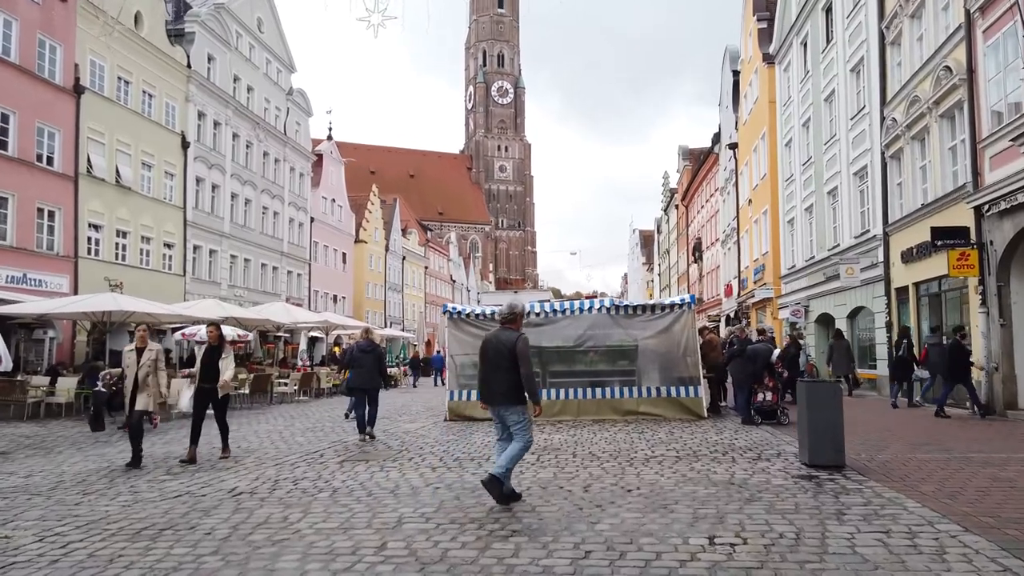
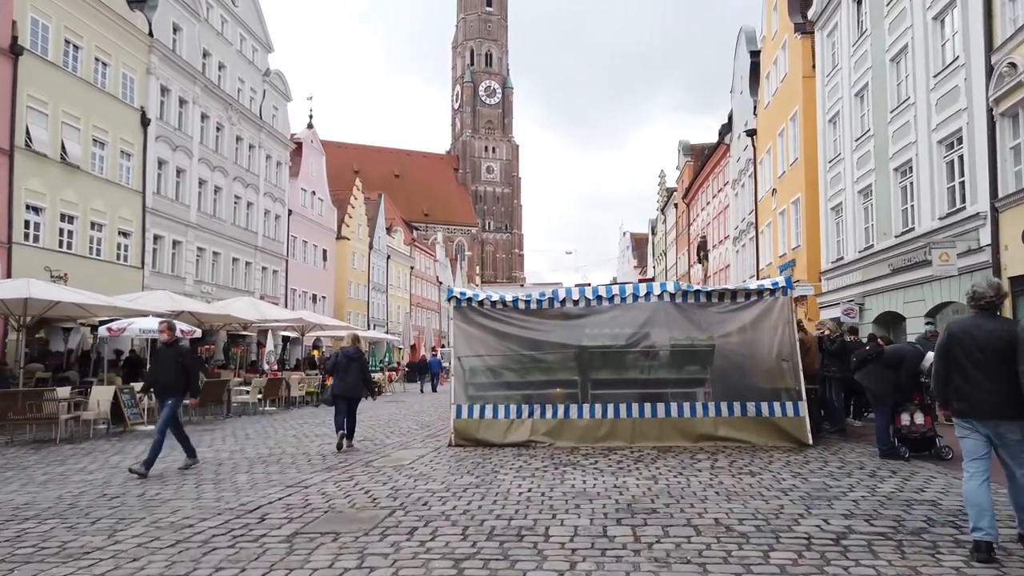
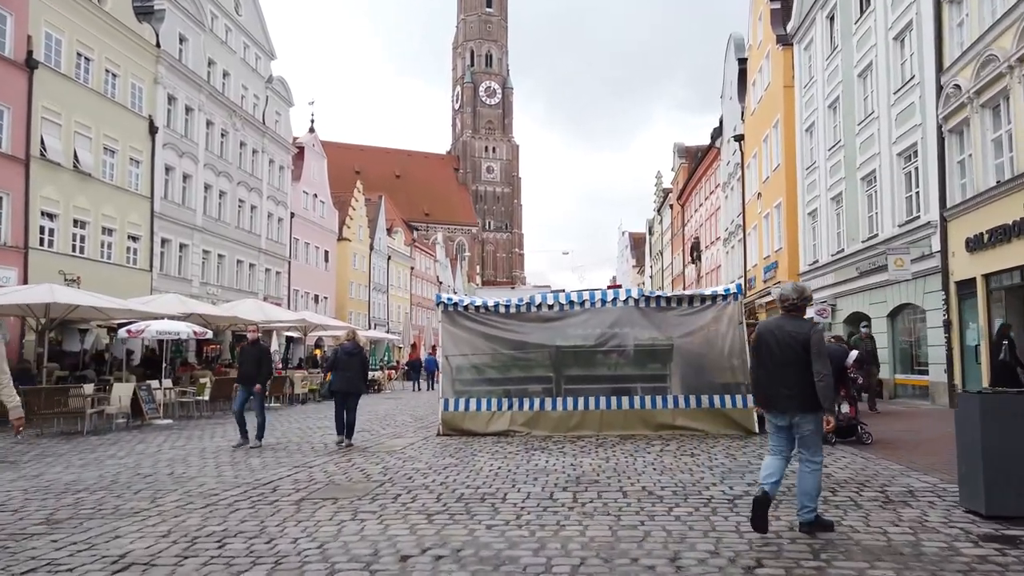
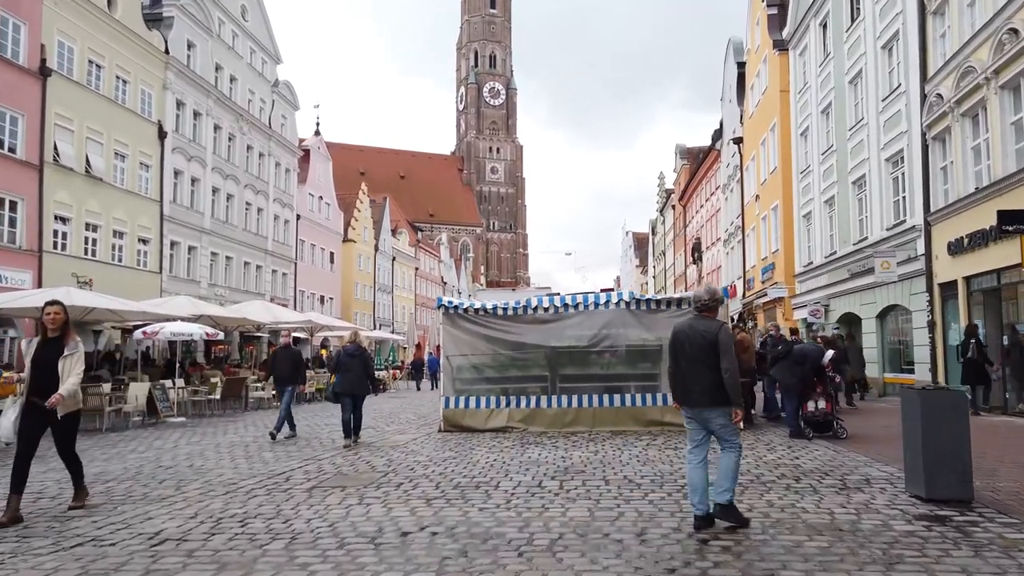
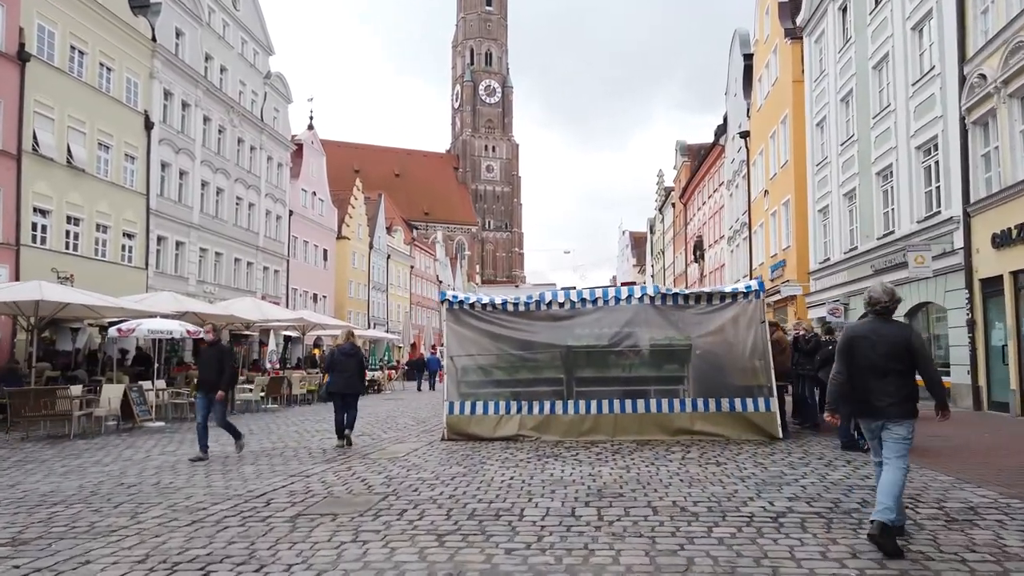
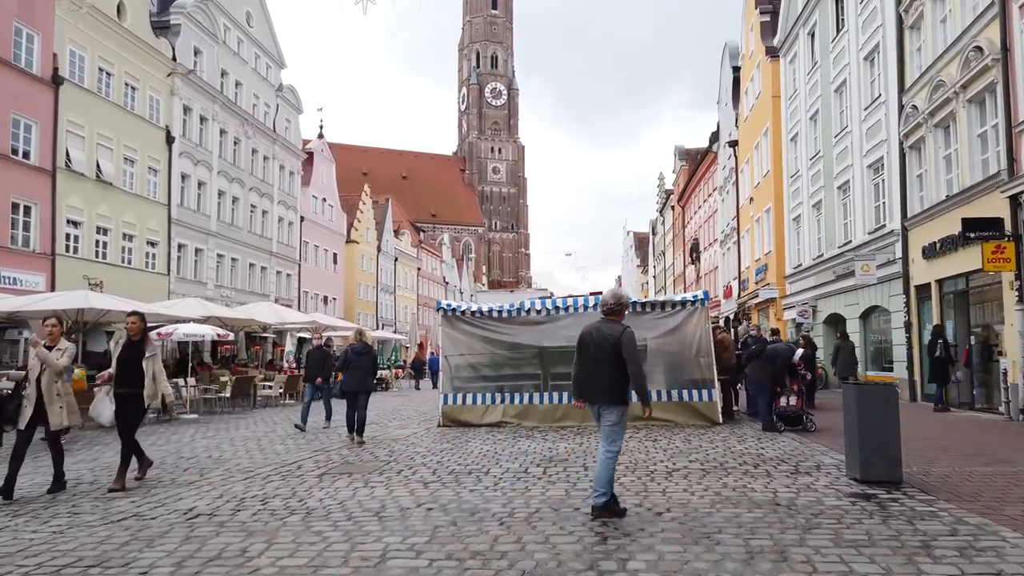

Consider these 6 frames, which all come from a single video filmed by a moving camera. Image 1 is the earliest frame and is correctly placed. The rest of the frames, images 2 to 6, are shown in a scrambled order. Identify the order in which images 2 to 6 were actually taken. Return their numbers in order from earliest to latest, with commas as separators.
6, 4, 3, 5, 2
